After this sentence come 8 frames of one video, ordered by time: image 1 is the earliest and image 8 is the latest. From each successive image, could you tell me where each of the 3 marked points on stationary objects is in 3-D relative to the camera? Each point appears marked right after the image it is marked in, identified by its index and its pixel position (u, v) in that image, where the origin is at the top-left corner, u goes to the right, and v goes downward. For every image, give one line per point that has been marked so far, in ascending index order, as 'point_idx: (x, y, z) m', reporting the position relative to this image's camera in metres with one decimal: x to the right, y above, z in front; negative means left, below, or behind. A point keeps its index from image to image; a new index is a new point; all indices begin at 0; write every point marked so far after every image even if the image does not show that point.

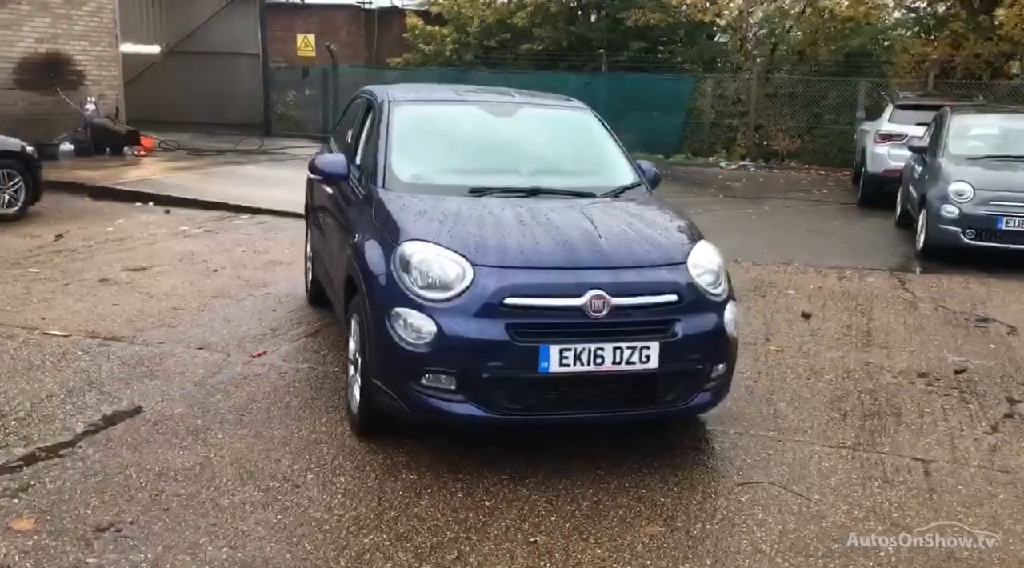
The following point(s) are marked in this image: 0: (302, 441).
0: (-0.9, -0.7, +3.8) m
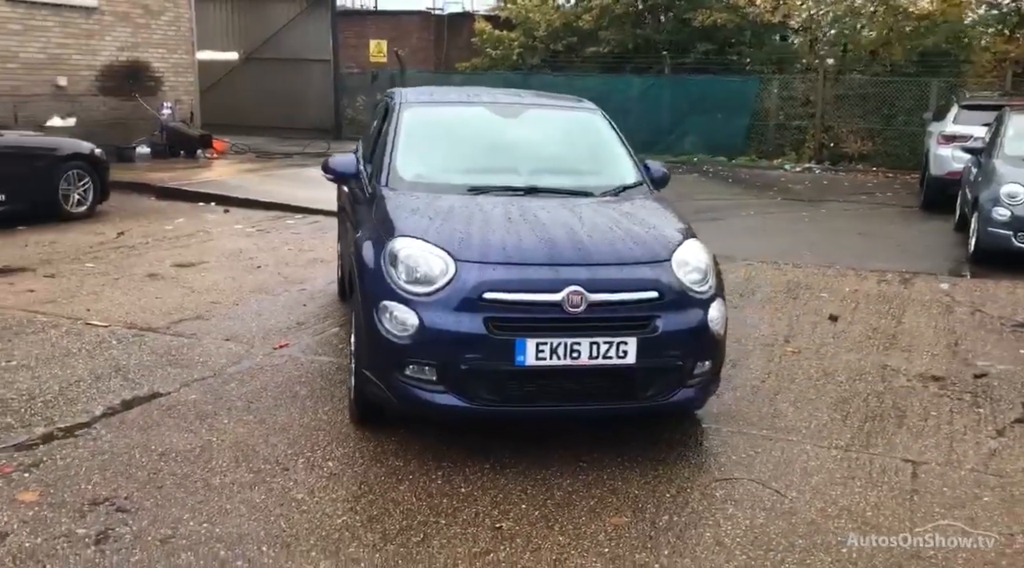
0: (-1.0, -0.7, +4.0) m
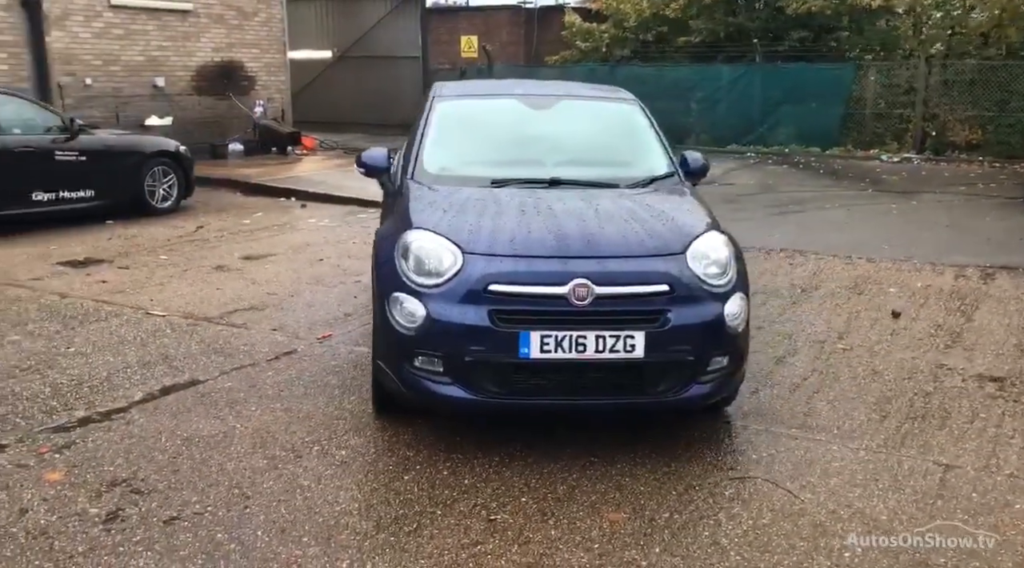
0: (-0.9, -0.6, +4.1) m
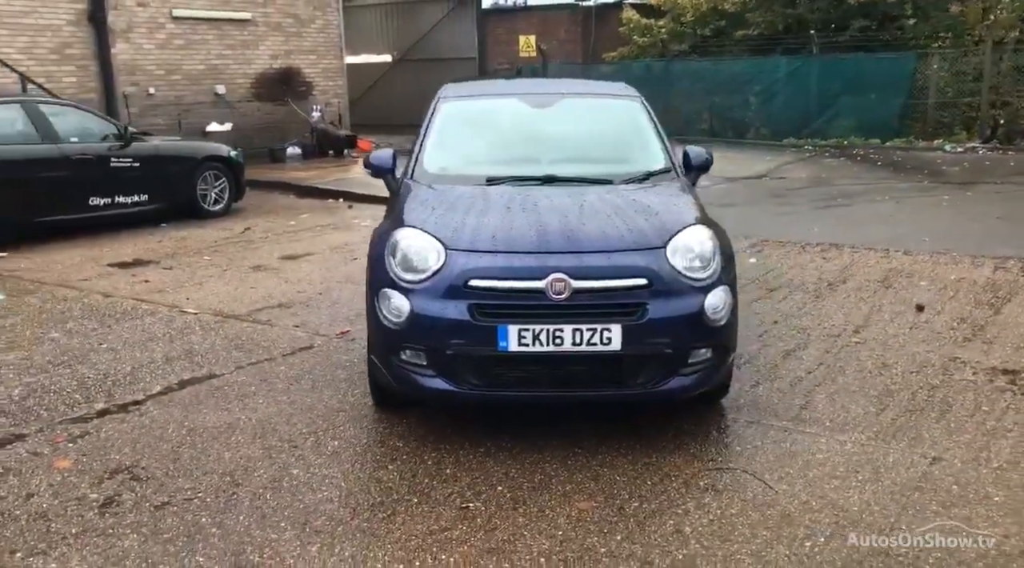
0: (-0.9, -0.6, +4.2) m
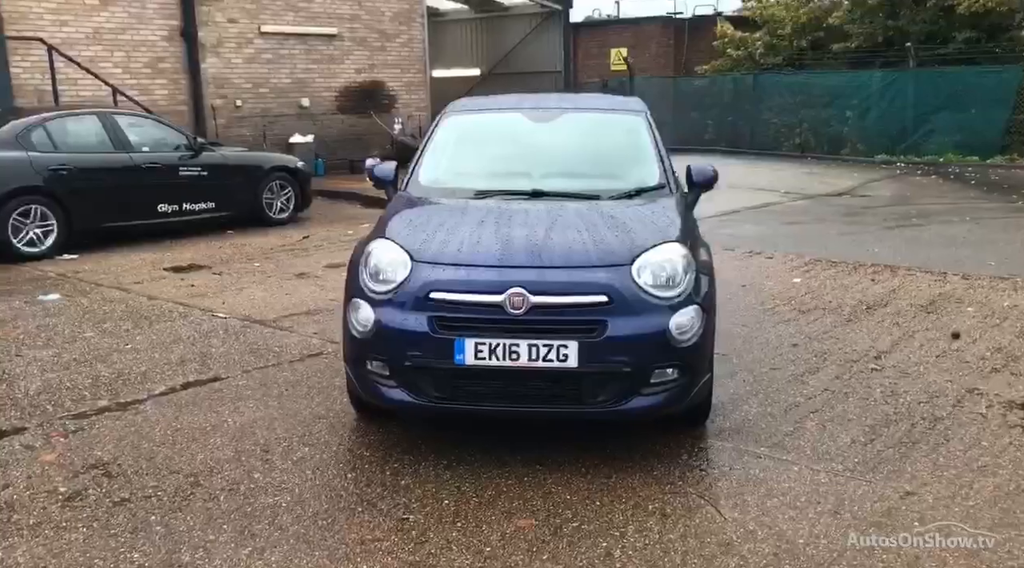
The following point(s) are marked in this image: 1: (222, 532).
0: (-1.0, -0.7, +4.3) m
1: (-1.0, -0.9, +3.0) m
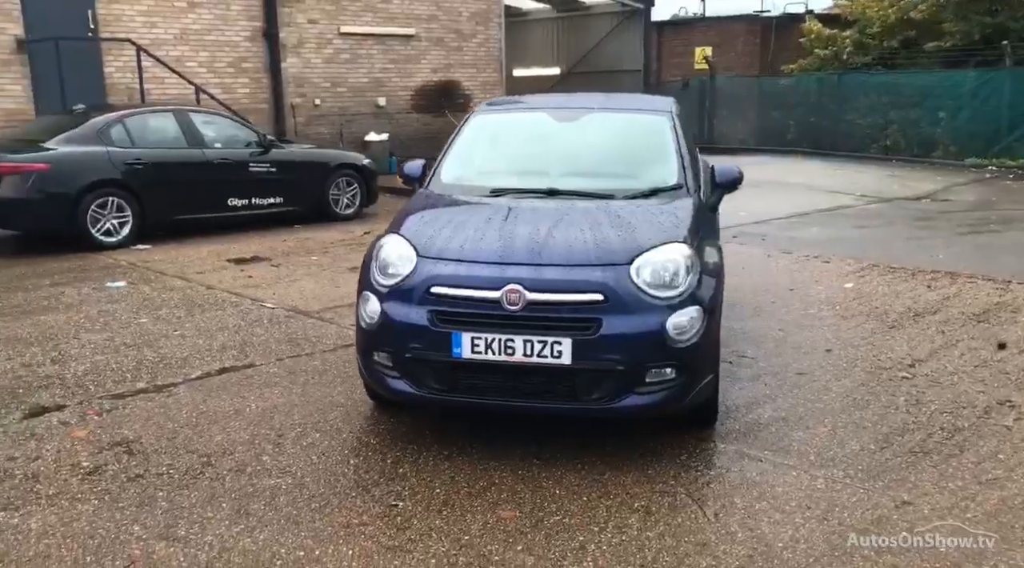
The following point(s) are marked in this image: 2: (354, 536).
0: (-1.0, -0.6, +4.5) m
1: (-1.1, -0.8, +3.2) m
2: (-0.6, -0.9, +3.0) m
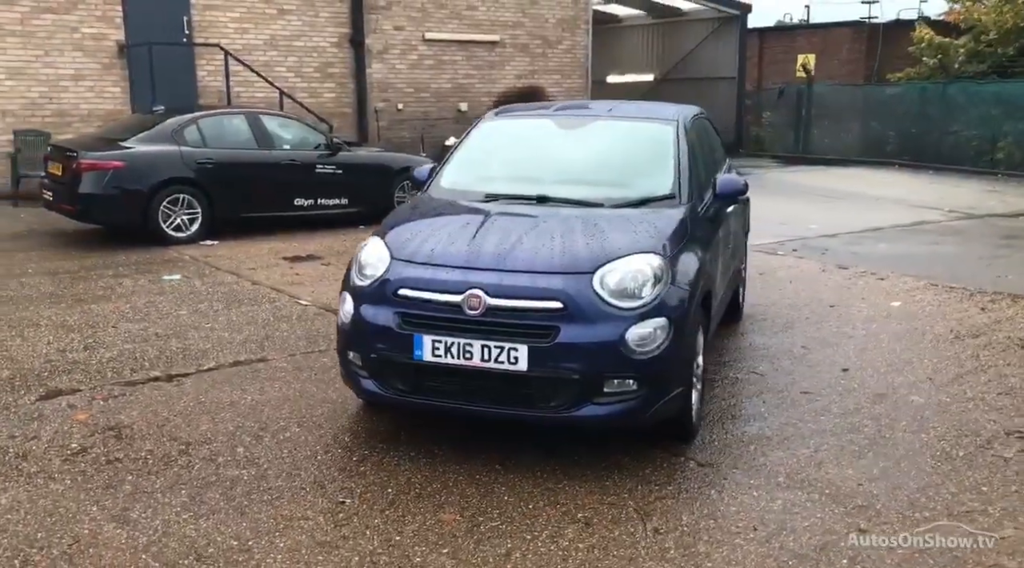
0: (-1.0, -0.6, +4.6) m
1: (-1.3, -0.8, +3.3) m
2: (-0.8, -0.9, +3.1) m
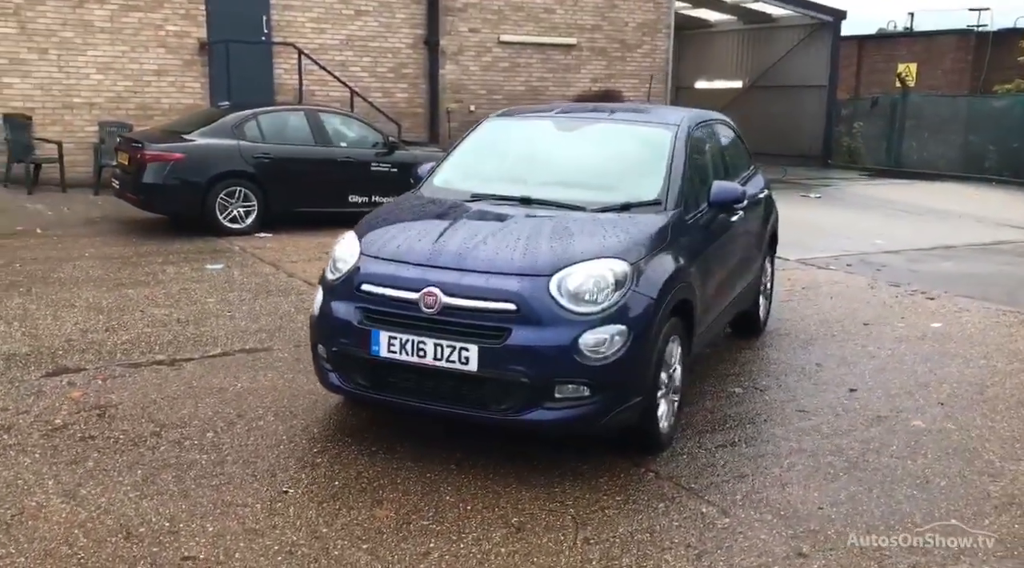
0: (-1.1, -0.6, +4.7) m
1: (-1.5, -0.8, +3.4) m
2: (-1.0, -0.8, +3.1) m
